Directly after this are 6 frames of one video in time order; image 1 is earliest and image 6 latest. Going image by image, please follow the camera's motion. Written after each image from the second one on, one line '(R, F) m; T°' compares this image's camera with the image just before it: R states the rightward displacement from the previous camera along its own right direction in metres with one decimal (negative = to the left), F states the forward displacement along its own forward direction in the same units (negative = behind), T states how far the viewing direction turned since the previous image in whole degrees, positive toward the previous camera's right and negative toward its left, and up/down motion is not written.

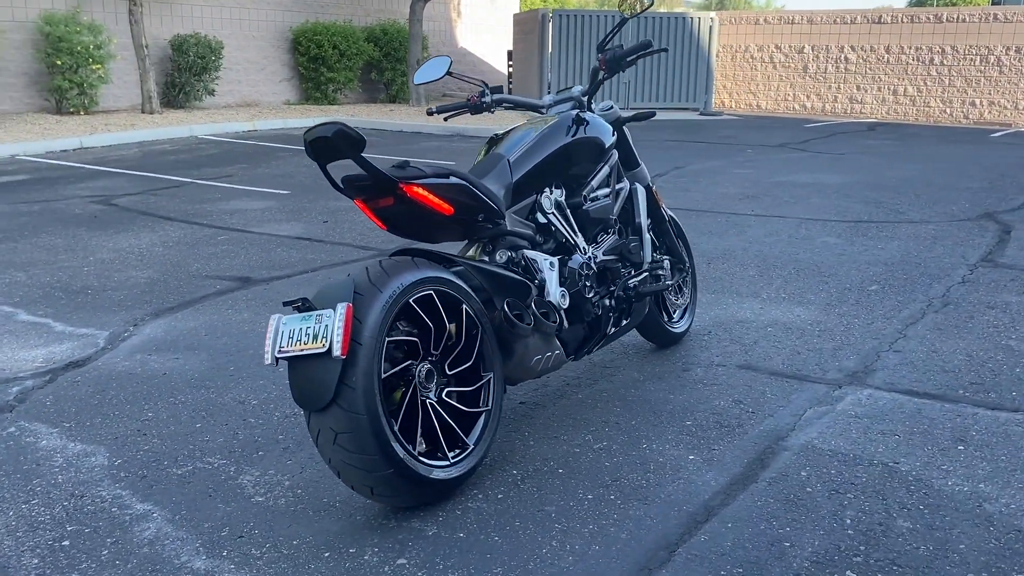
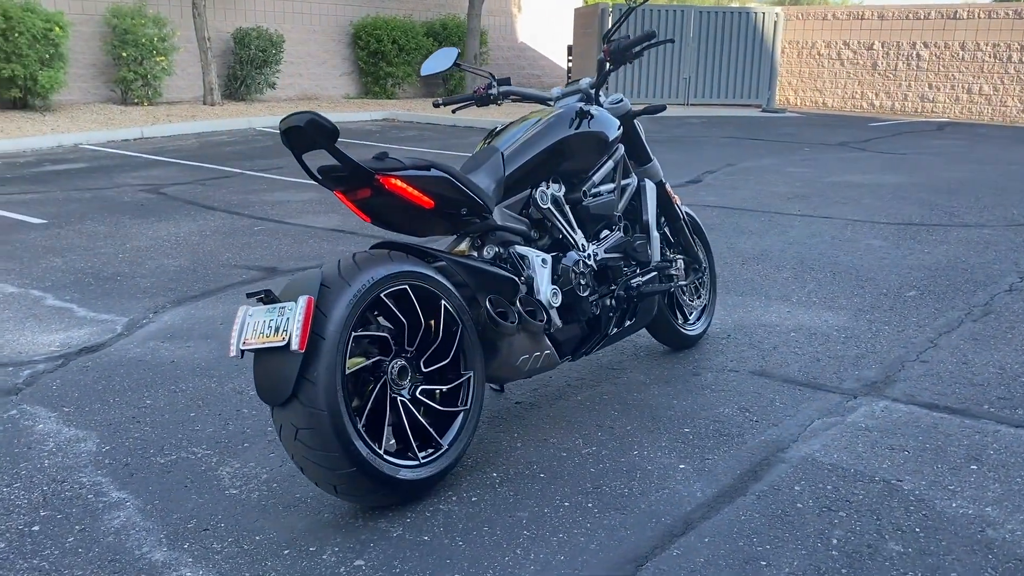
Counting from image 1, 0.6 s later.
(+0.3, +0.1) m; -4°
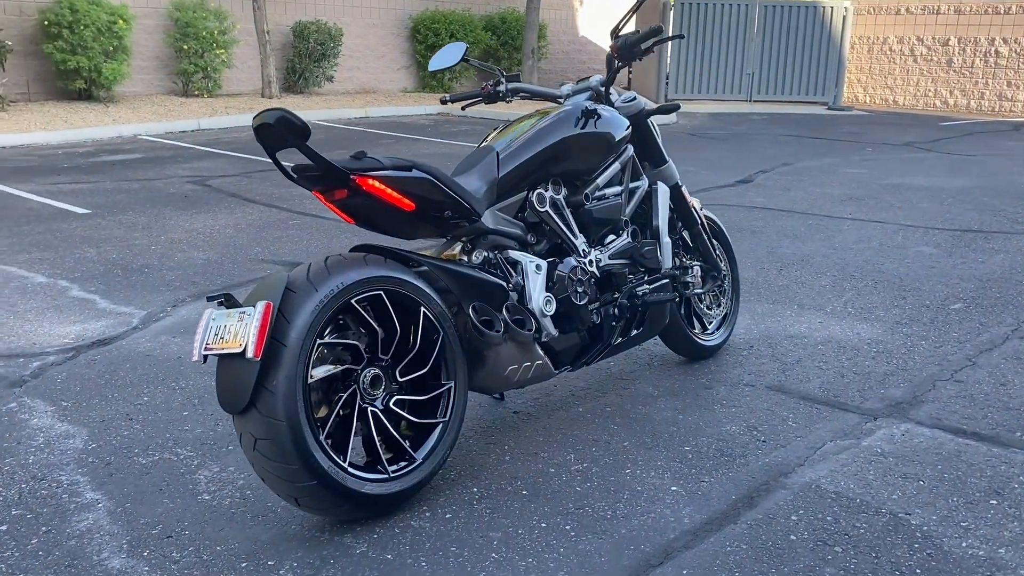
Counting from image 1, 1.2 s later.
(+0.3, +0.2) m; -4°
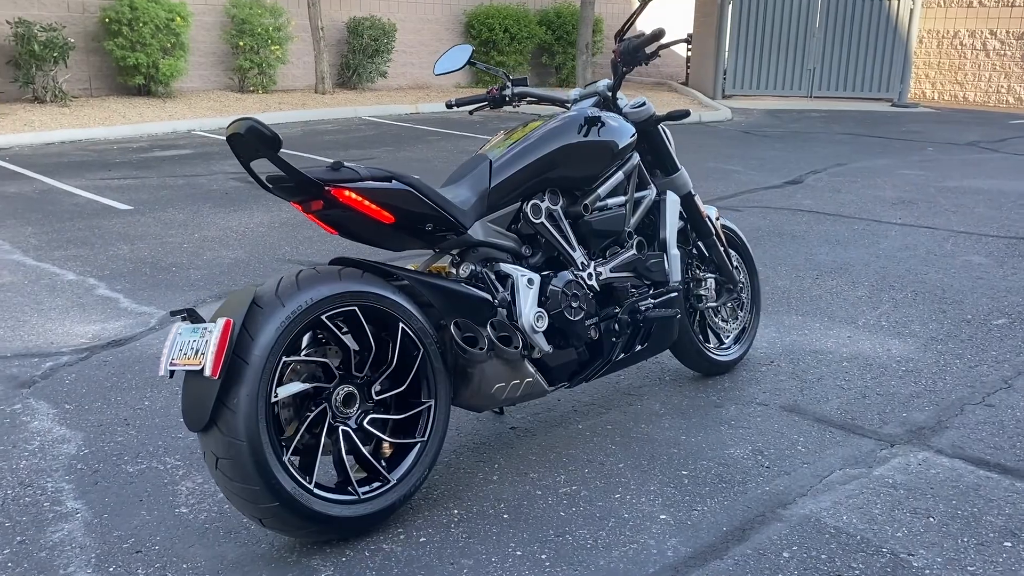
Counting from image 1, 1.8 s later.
(+0.3, +0.1) m; -4°
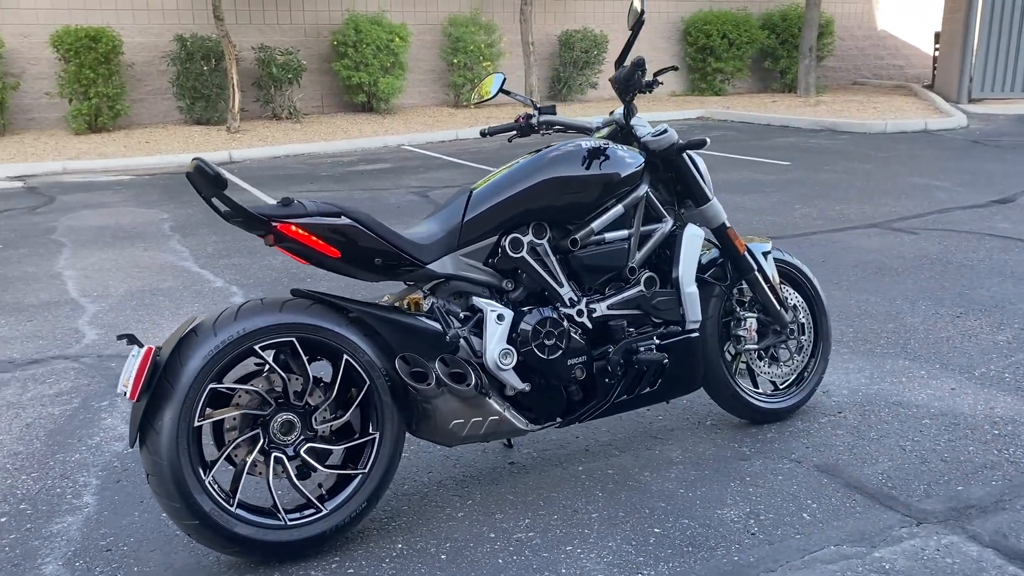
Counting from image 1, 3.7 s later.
(+1.1, +0.2) m; -16°
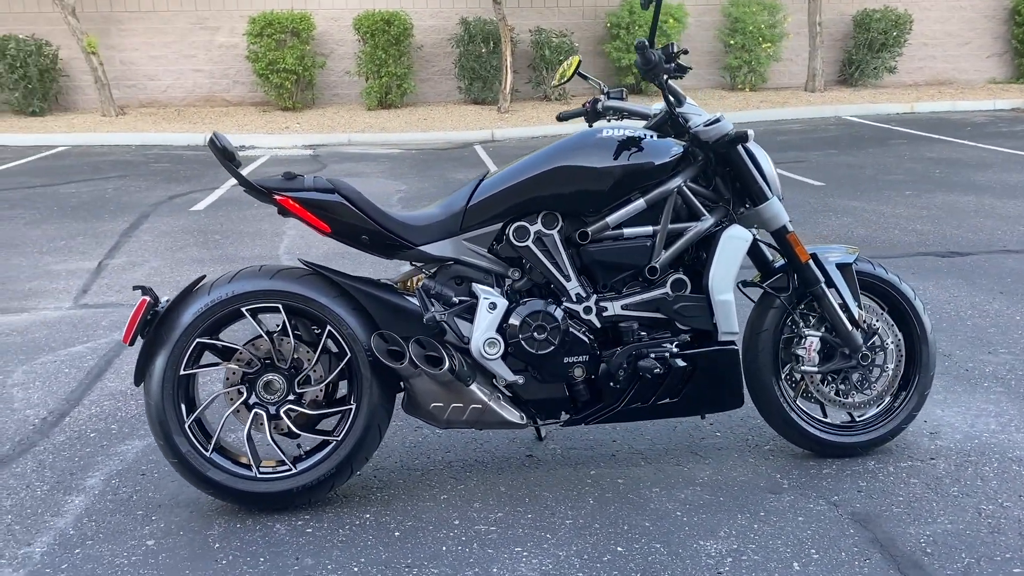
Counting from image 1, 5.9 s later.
(+1.2, +0.3) m; -19°
